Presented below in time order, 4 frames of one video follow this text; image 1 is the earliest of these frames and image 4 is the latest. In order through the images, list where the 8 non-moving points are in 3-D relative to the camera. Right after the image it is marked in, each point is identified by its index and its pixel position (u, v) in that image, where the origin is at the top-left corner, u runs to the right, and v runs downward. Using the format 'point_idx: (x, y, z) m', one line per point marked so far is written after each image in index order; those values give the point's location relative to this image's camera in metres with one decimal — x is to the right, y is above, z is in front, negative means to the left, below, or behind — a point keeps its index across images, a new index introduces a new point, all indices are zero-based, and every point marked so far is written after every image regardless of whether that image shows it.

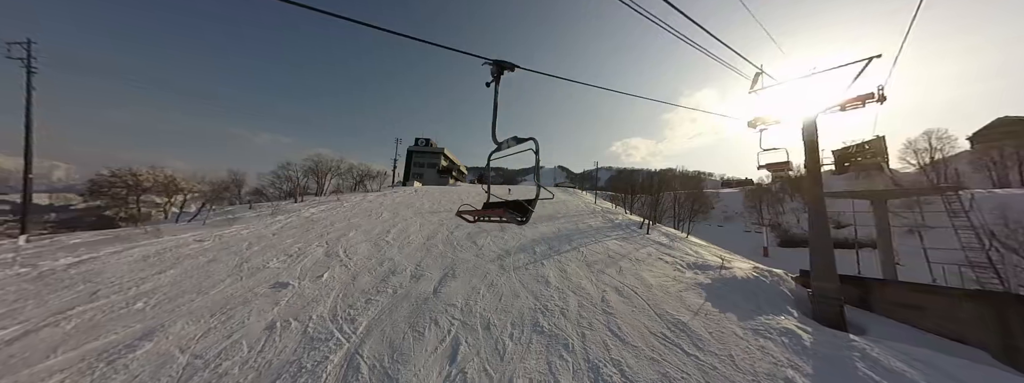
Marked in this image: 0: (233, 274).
0: (-8.4, -2.5, +7.0) m
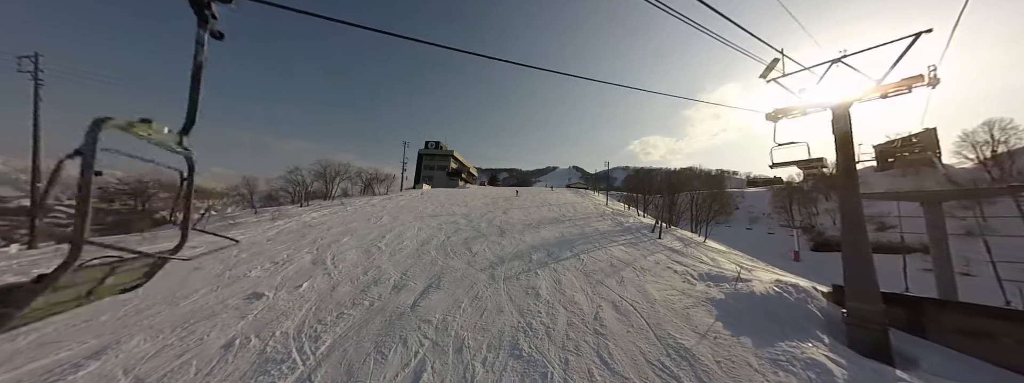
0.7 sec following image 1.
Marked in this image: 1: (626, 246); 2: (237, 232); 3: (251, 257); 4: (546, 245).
0: (-8.9, -2.7, +6.9) m
1: (+6.7, -3.2, +13.7) m
2: (-13.2, -1.9, +11.1) m
3: (-9.8, -2.5, +8.8) m
4: (+1.9, -3.0, +13.0) m
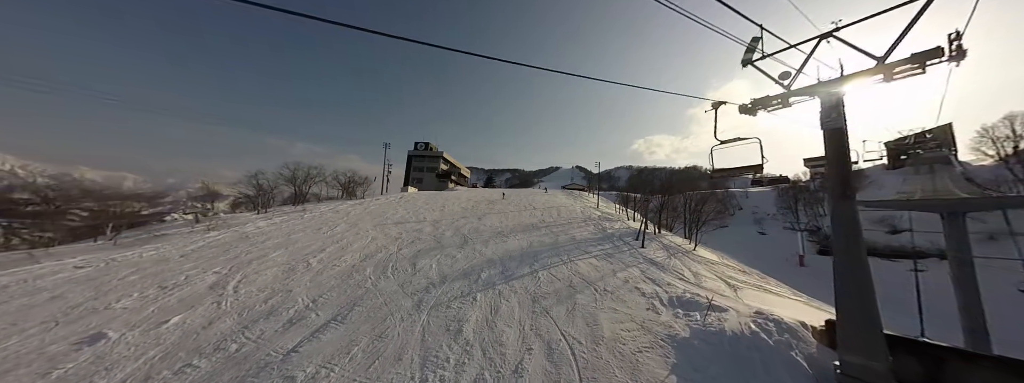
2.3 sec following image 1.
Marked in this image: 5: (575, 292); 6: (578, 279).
0: (-11.1, -3.2, +5.6) m
1: (+4.5, -3.5, +12.2) m
2: (-15.4, -2.4, +9.9) m
3: (-12.1, -2.9, +7.6) m
4: (-0.3, -3.3, +11.6) m
5: (+2.3, -3.7, +8.6) m
6: (+2.8, -3.6, +9.8) m
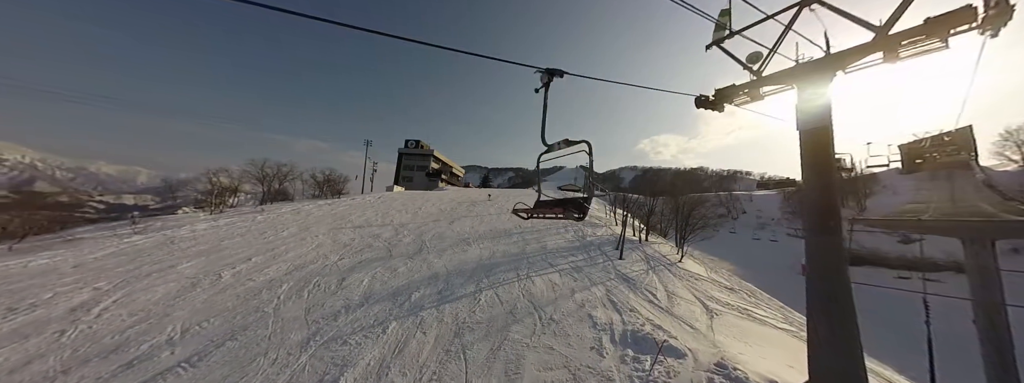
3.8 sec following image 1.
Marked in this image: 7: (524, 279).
0: (-13.5, -3.3, +4.5) m
1: (+2.3, -3.9, +10.8) m
2: (-17.6, -2.4, +8.9) m
3: (-14.4, -3.0, +6.4) m
4: (-2.5, -3.6, +10.2) m
5: (+0.1, -4.0, +7.3) m
6: (+0.5, -3.9, +8.4) m
7: (+0.5, -3.8, +10.1) m
